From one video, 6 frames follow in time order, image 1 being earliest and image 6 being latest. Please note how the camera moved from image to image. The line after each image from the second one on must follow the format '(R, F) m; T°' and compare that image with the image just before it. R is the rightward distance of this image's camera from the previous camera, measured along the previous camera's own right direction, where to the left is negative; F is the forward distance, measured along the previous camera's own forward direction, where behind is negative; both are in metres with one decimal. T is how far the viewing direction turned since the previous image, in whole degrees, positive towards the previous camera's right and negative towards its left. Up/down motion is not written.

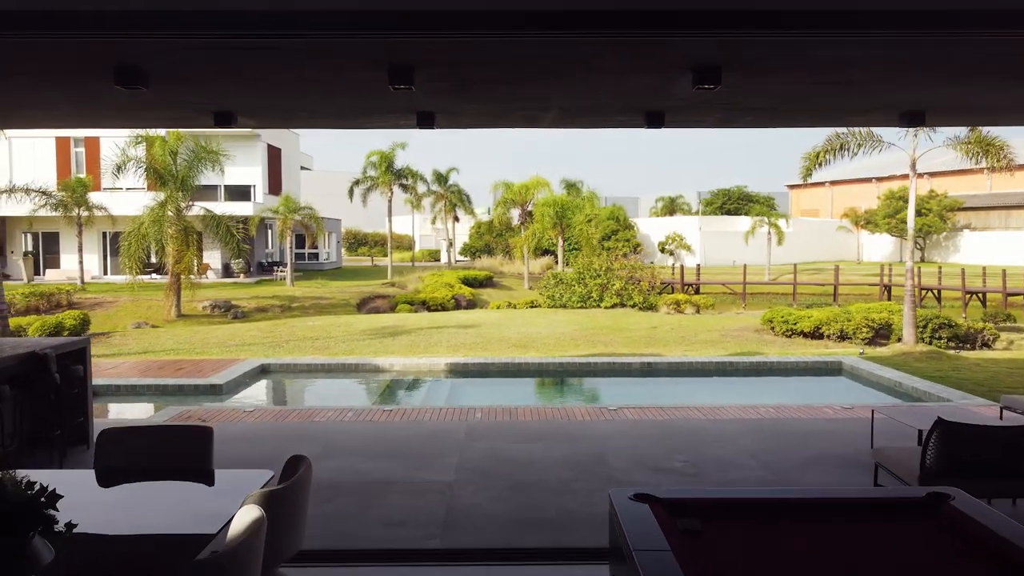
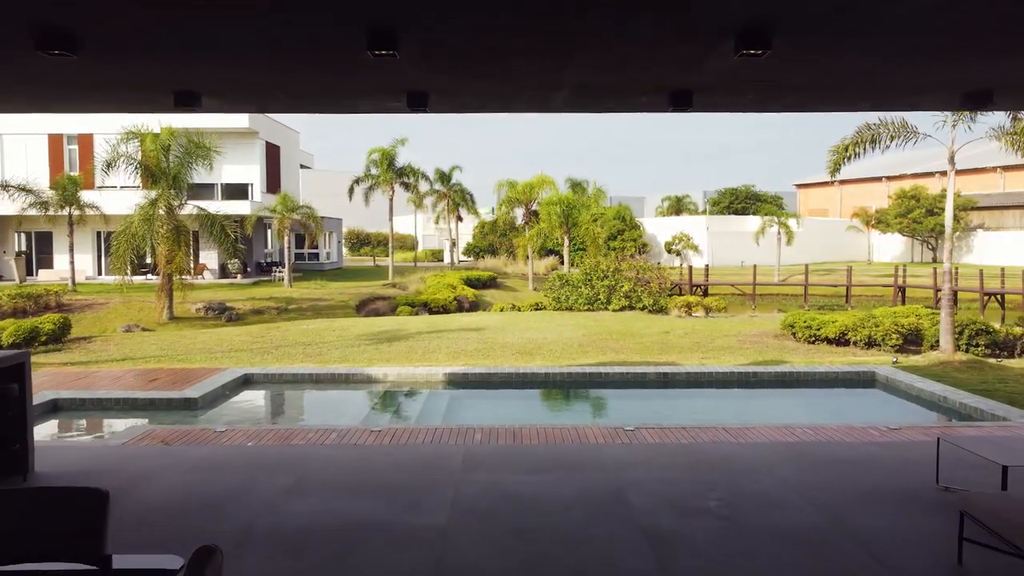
(0.0, +0.8) m; 0°
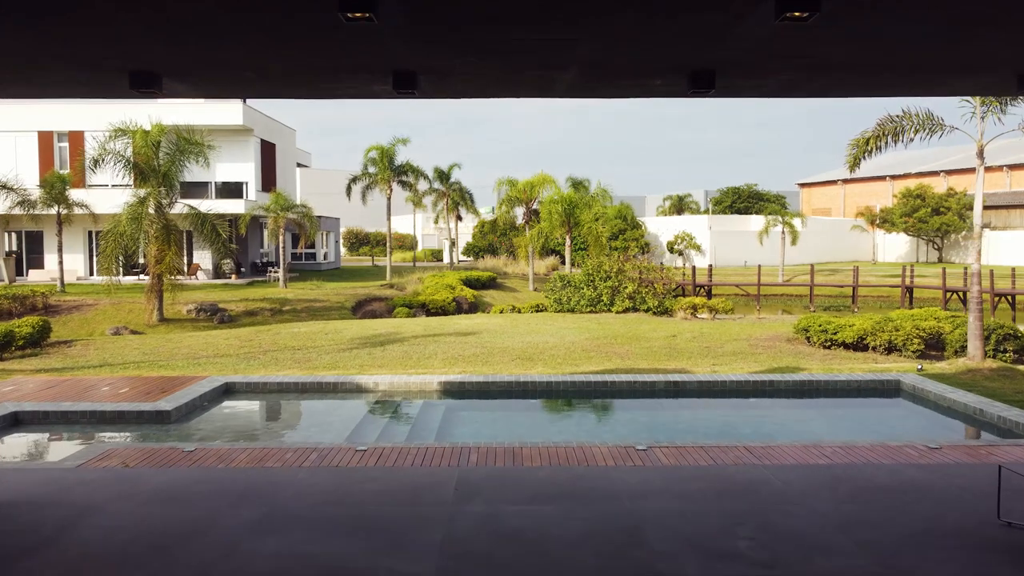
(0.0, +0.6) m; 0°
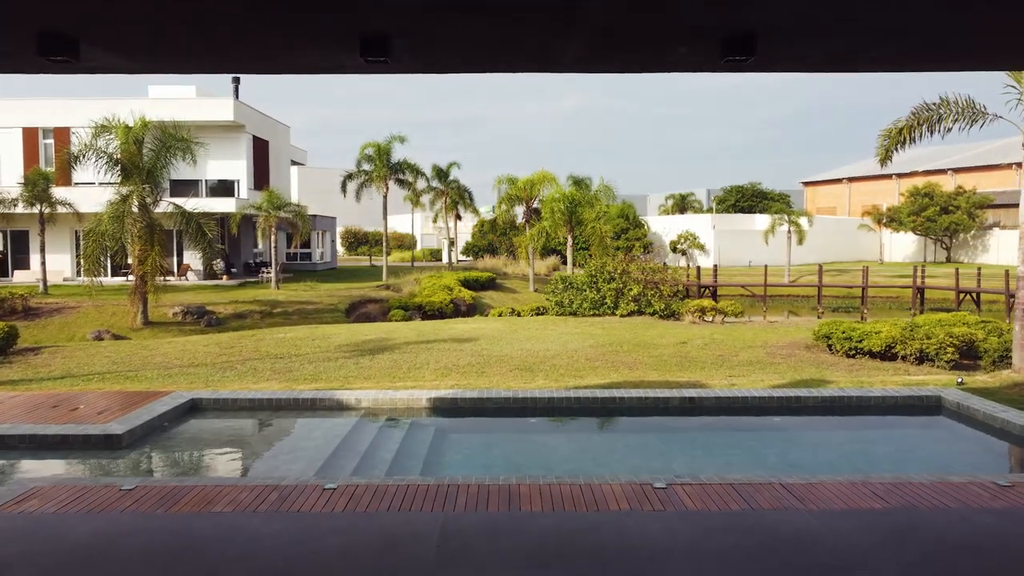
(0.0, +0.9) m; 0°
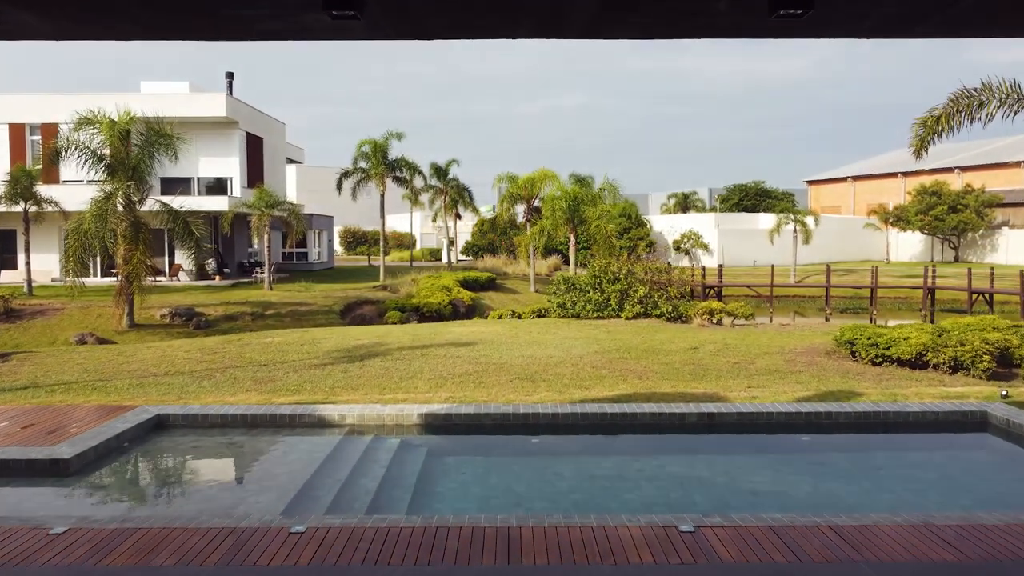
(0.0, +0.7) m; 0°
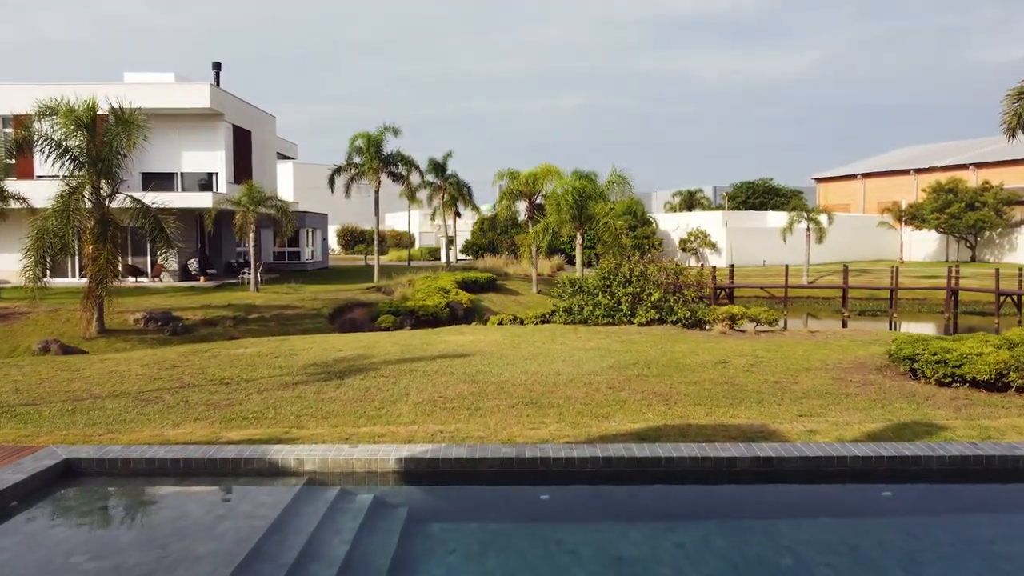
(0.0, +1.5) m; 0°
